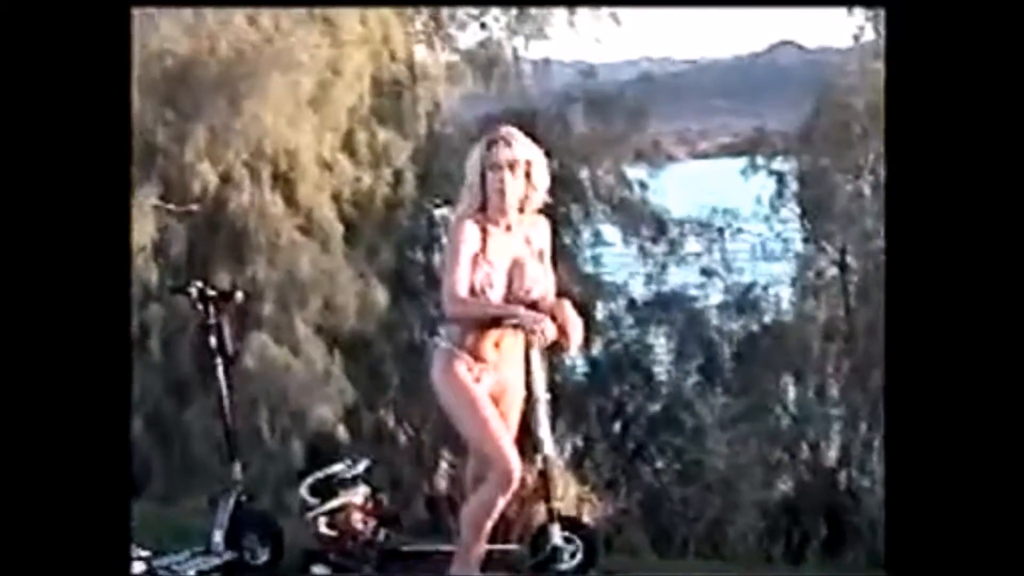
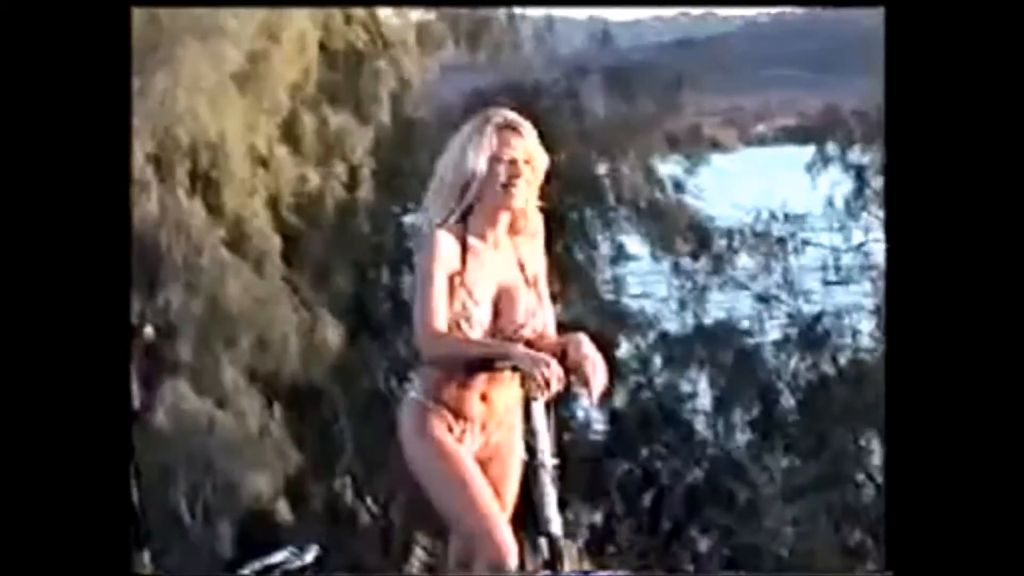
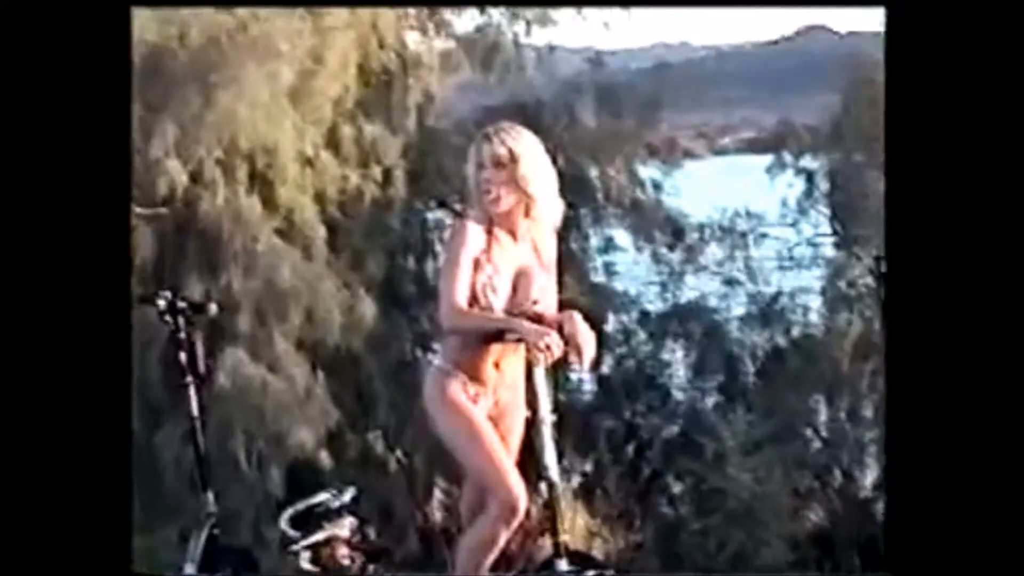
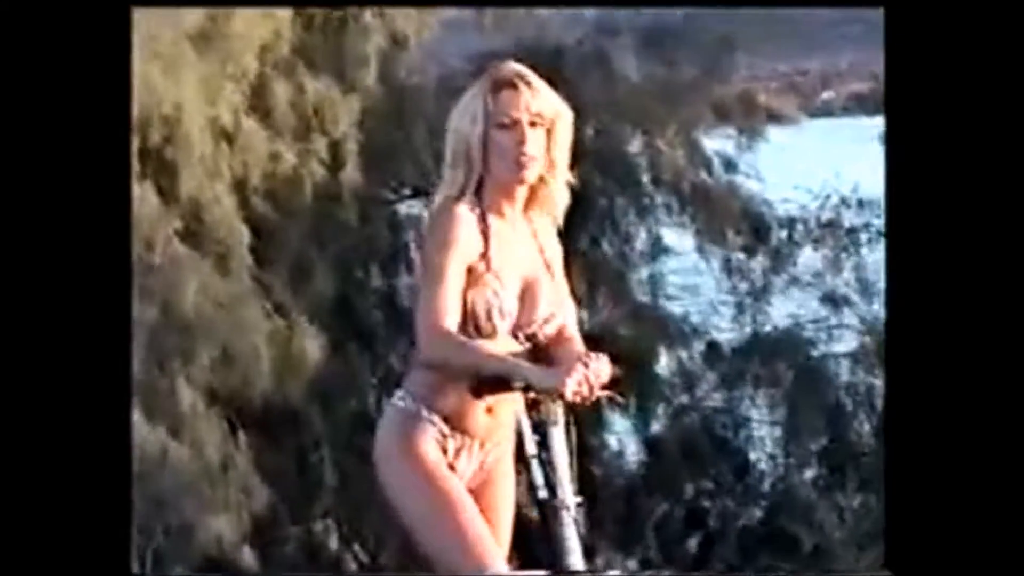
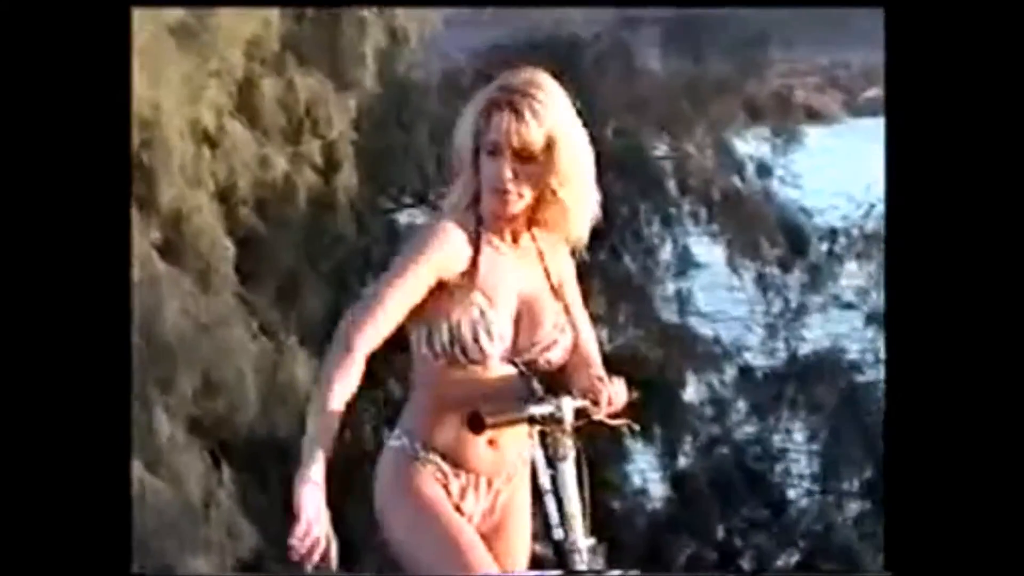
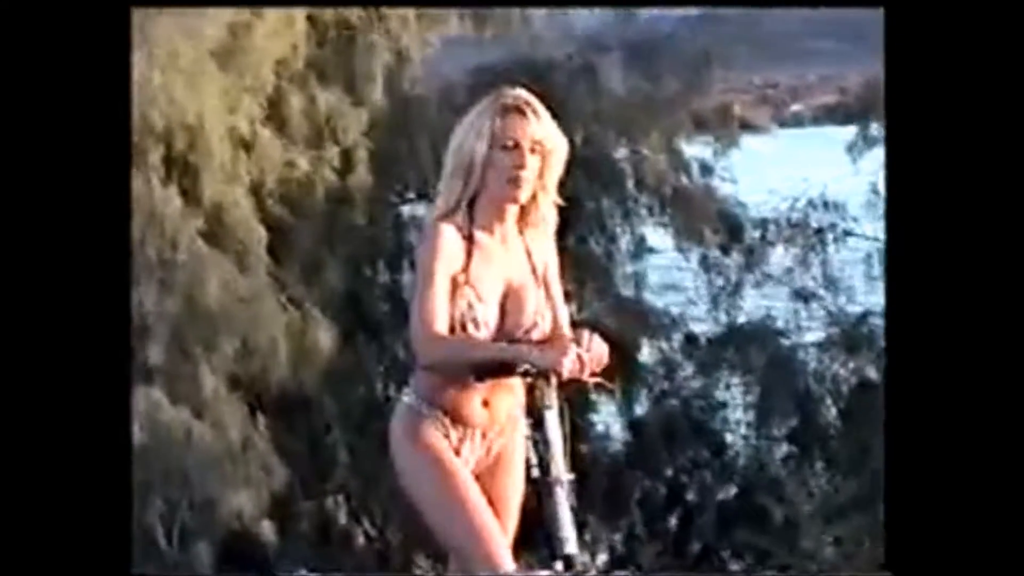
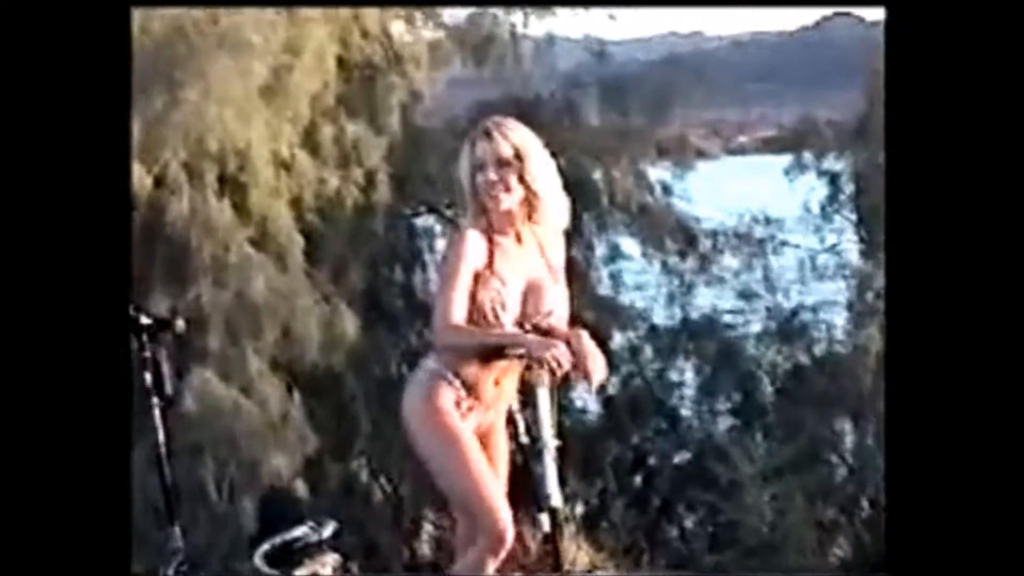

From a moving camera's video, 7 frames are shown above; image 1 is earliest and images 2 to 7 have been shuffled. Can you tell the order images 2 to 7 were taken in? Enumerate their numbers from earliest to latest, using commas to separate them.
3, 7, 2, 6, 4, 5
